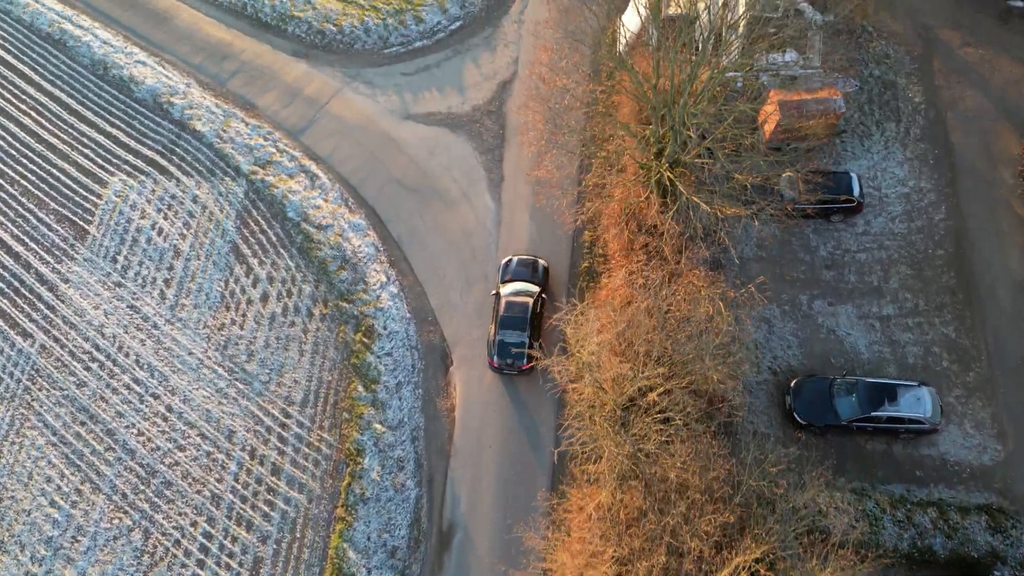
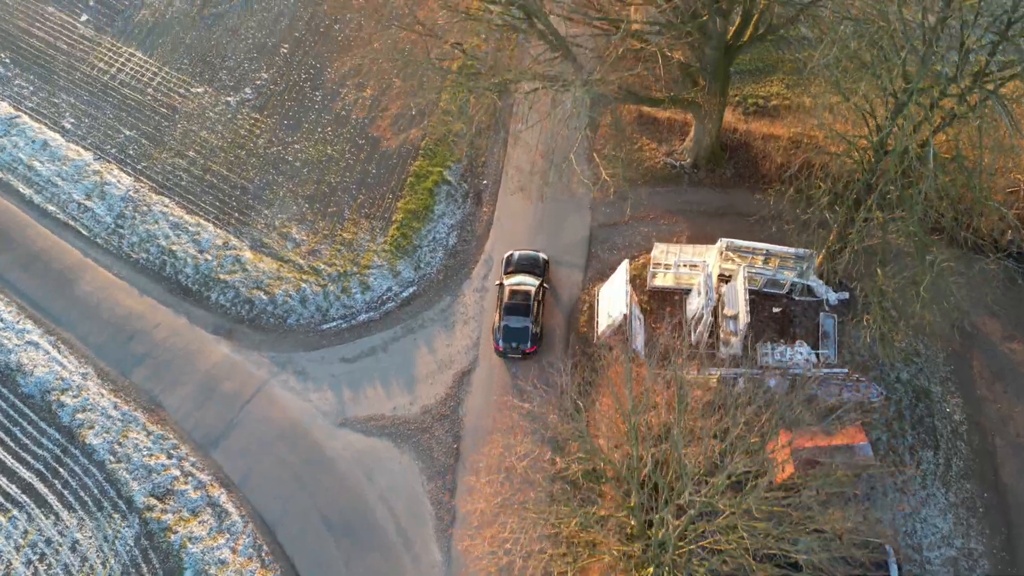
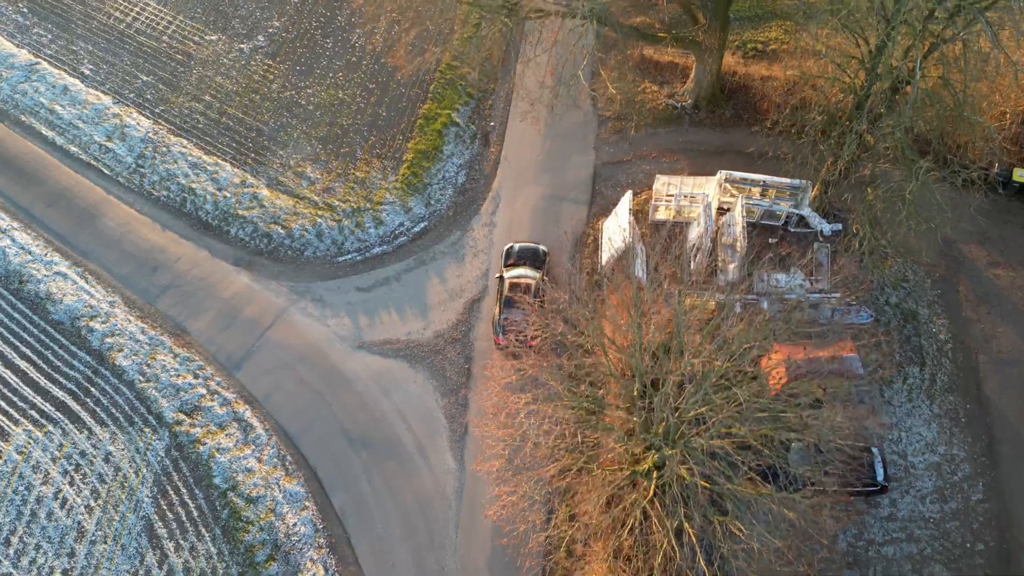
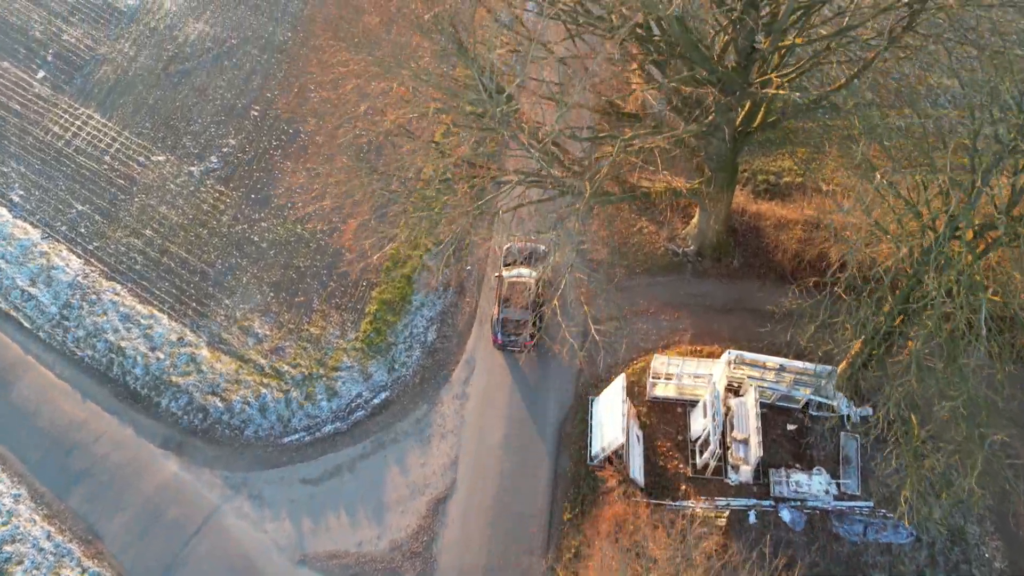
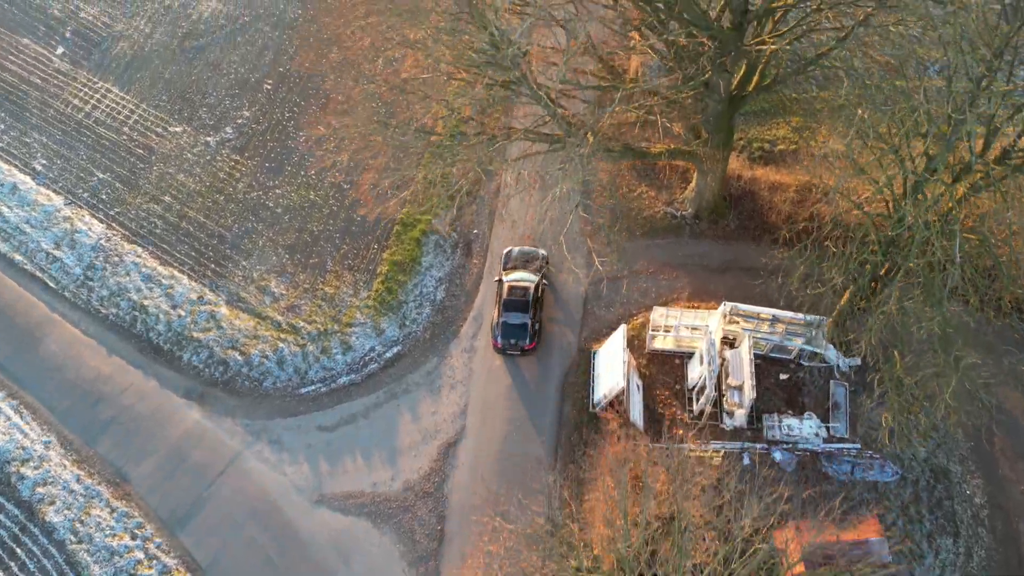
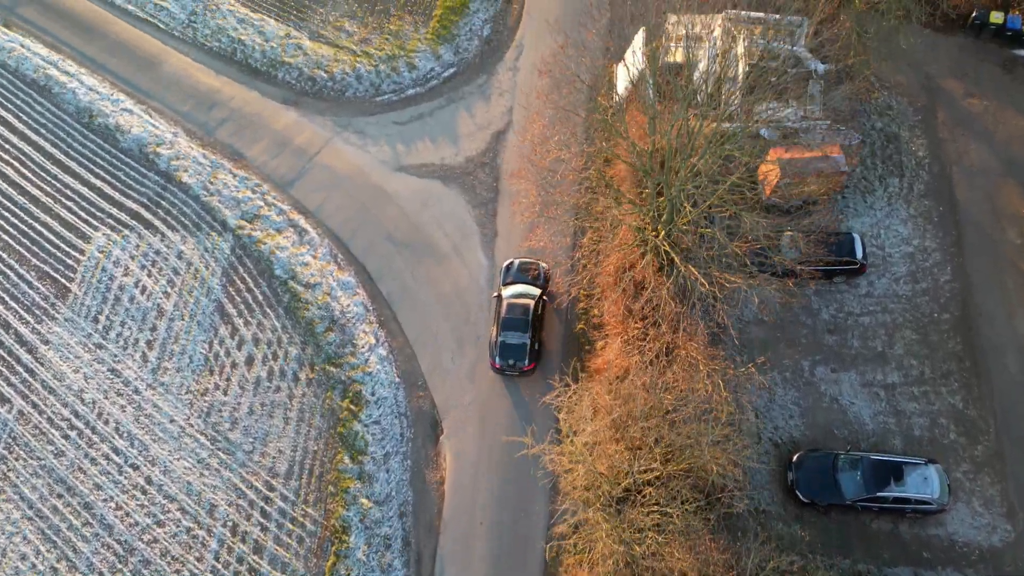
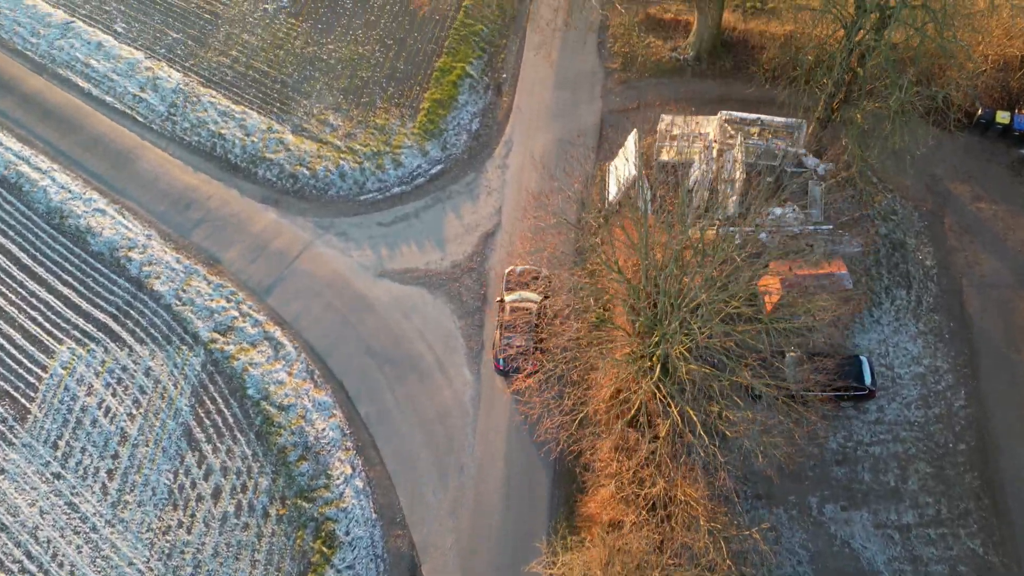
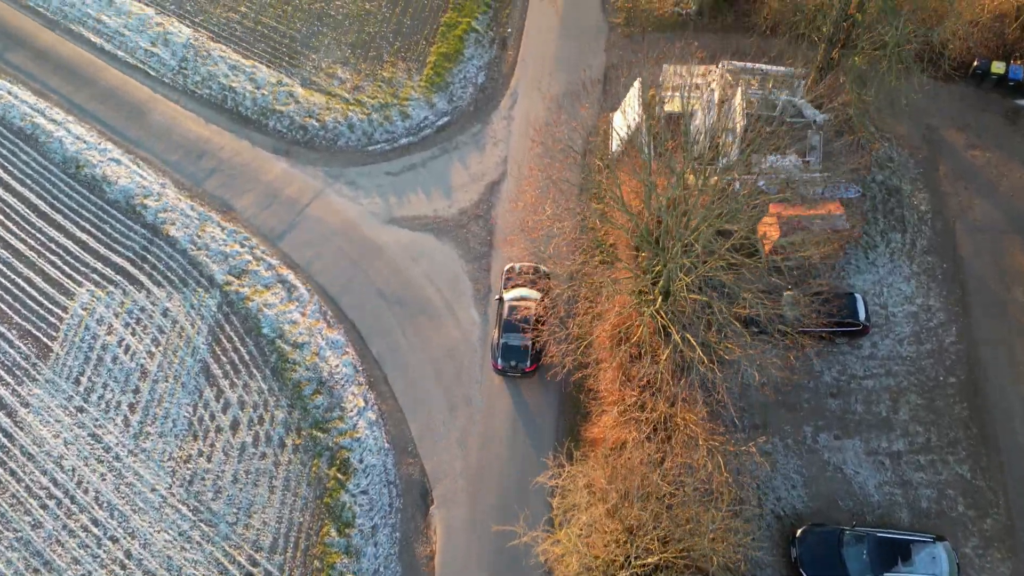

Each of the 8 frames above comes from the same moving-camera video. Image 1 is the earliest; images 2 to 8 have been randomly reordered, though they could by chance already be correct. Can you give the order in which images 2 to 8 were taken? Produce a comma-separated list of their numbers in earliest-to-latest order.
6, 8, 7, 3, 2, 5, 4
